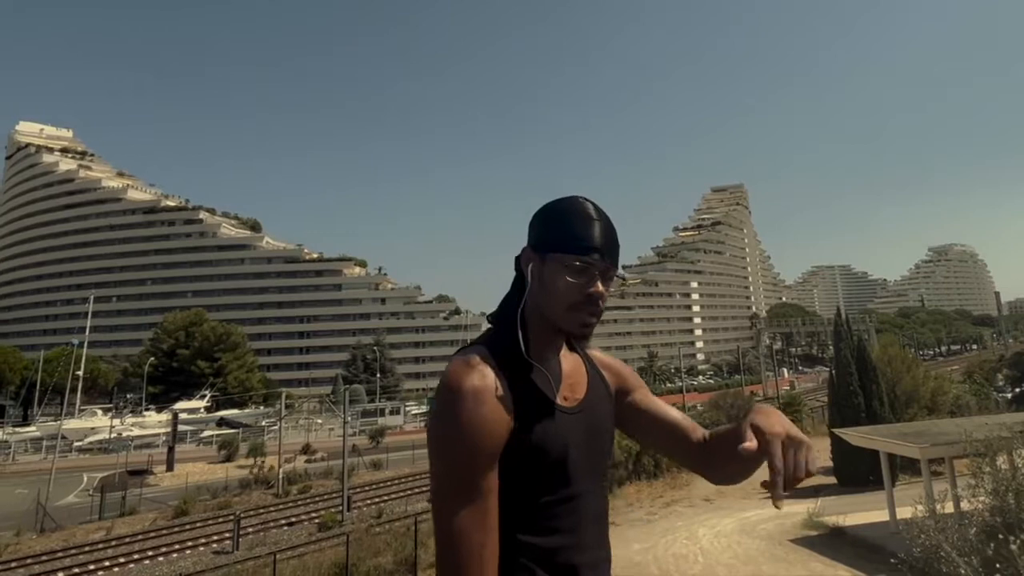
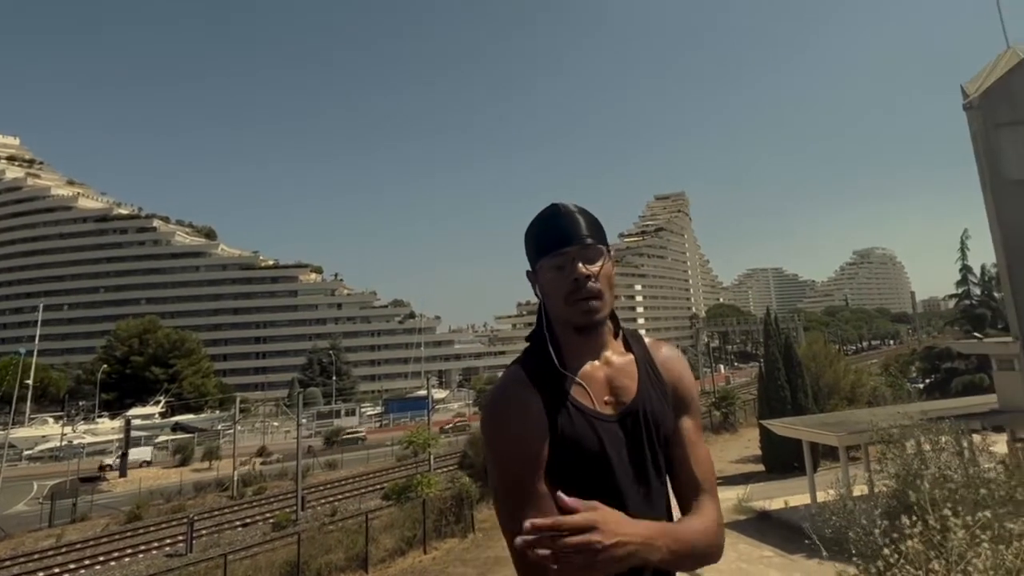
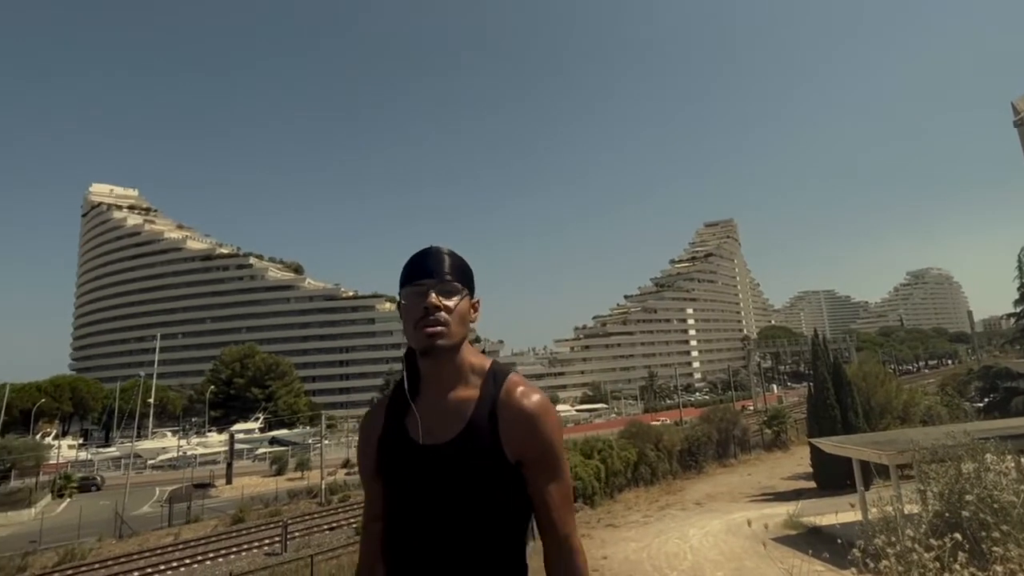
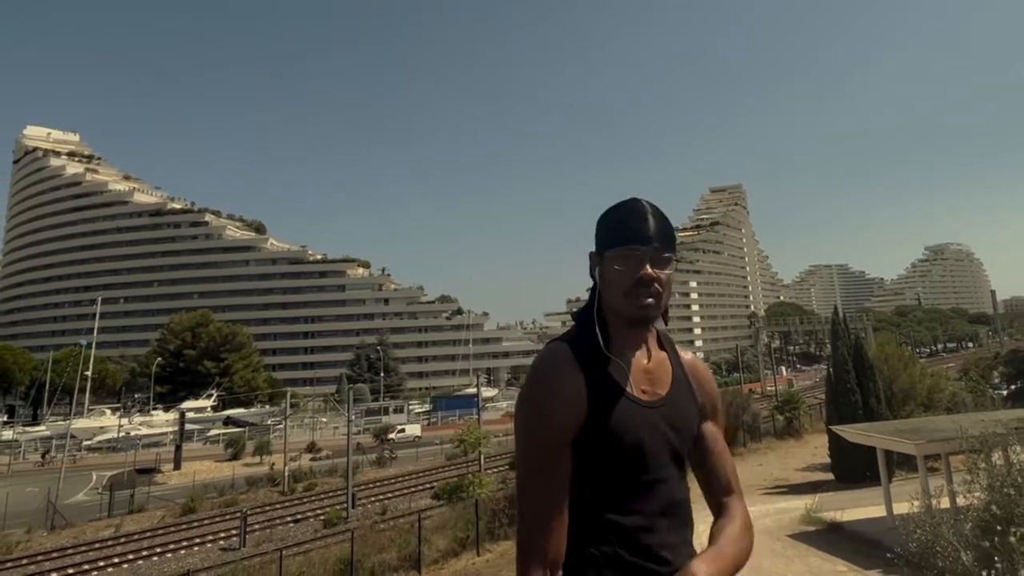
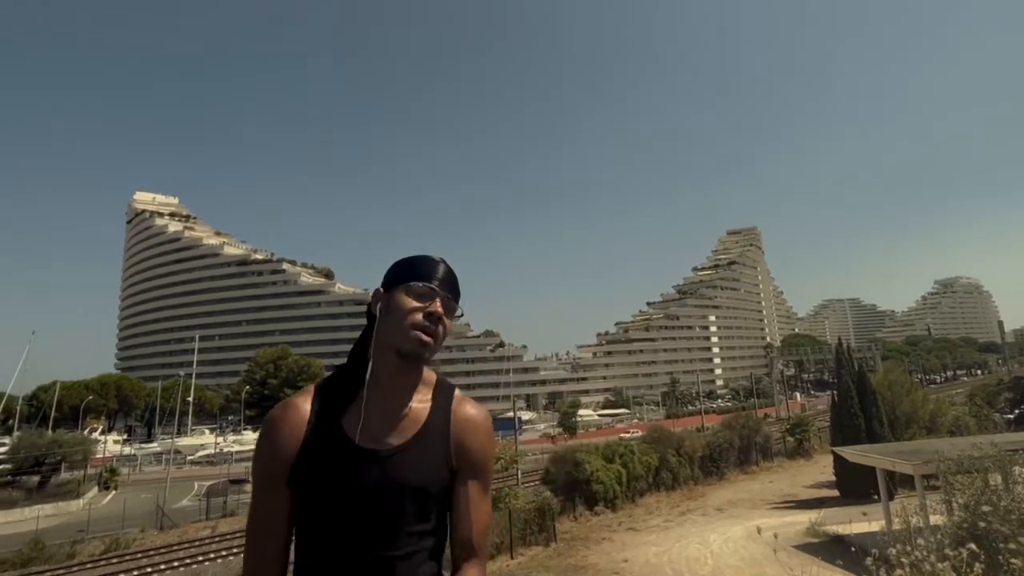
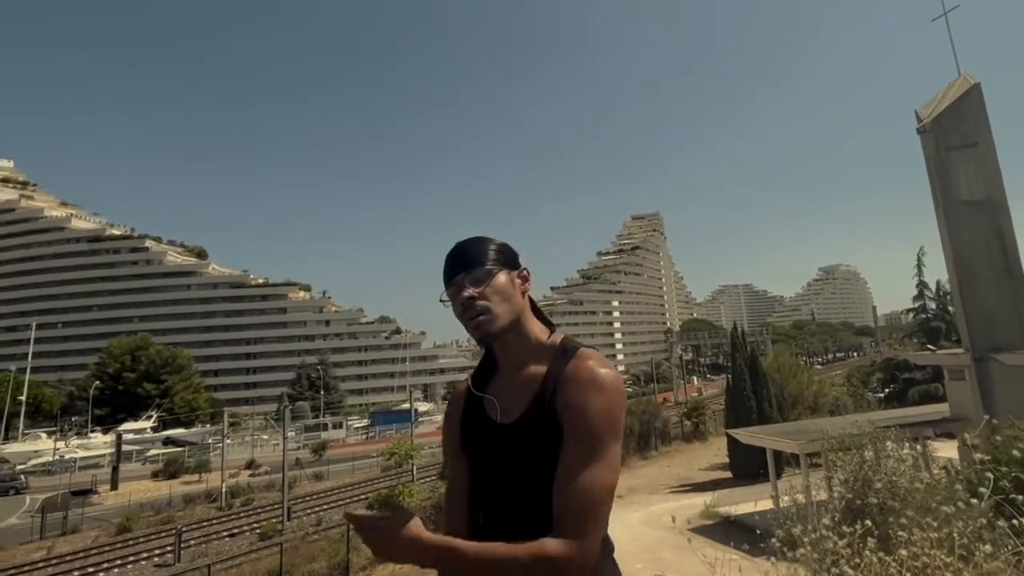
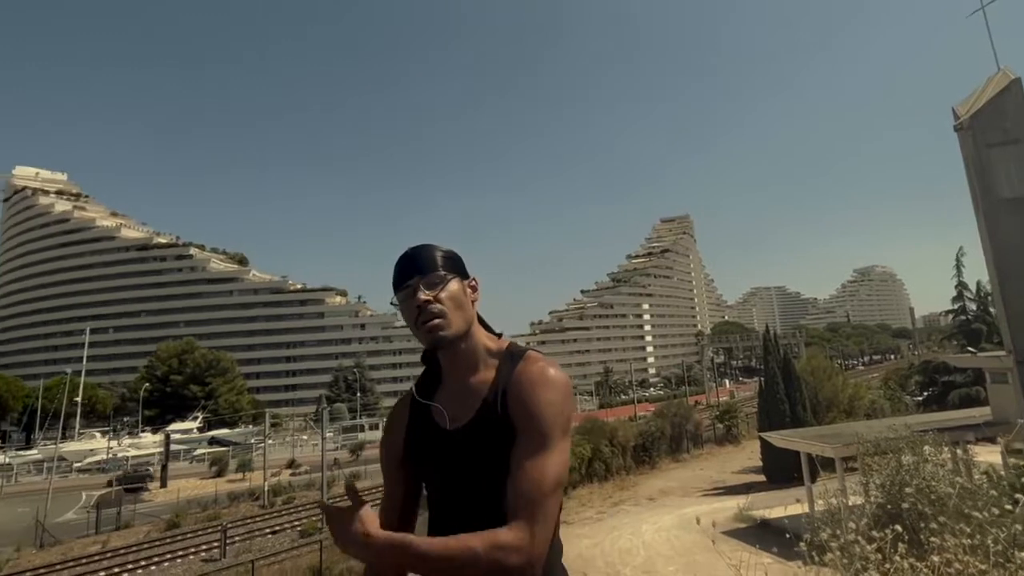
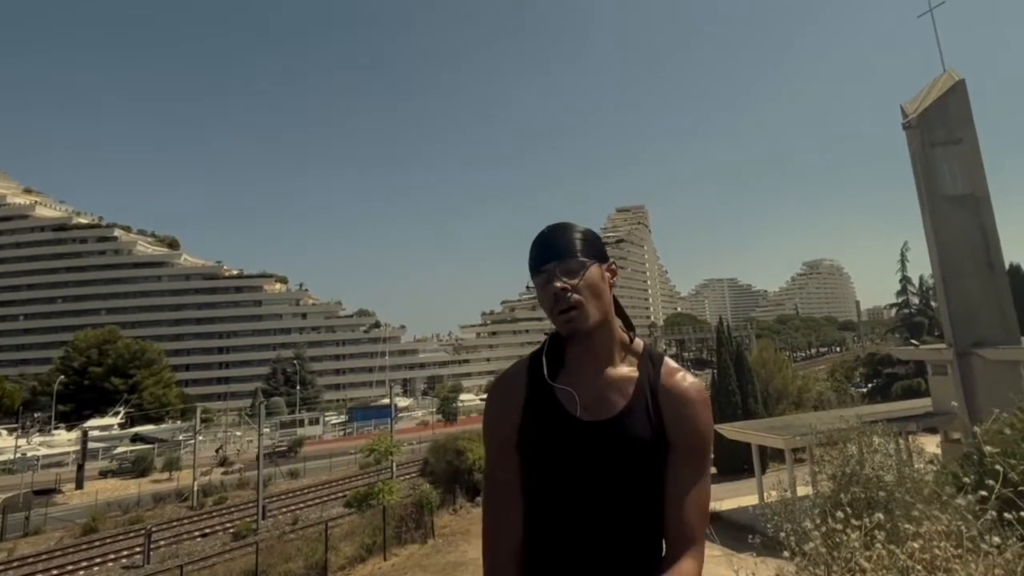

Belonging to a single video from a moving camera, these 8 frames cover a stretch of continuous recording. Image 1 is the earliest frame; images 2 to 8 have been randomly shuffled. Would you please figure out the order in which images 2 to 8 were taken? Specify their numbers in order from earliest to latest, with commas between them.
4, 2, 8, 6, 7, 3, 5
